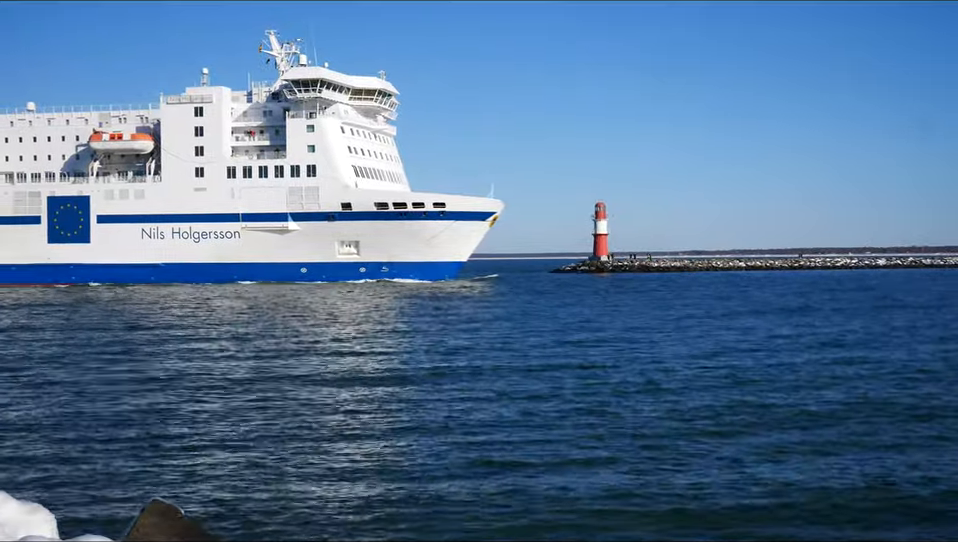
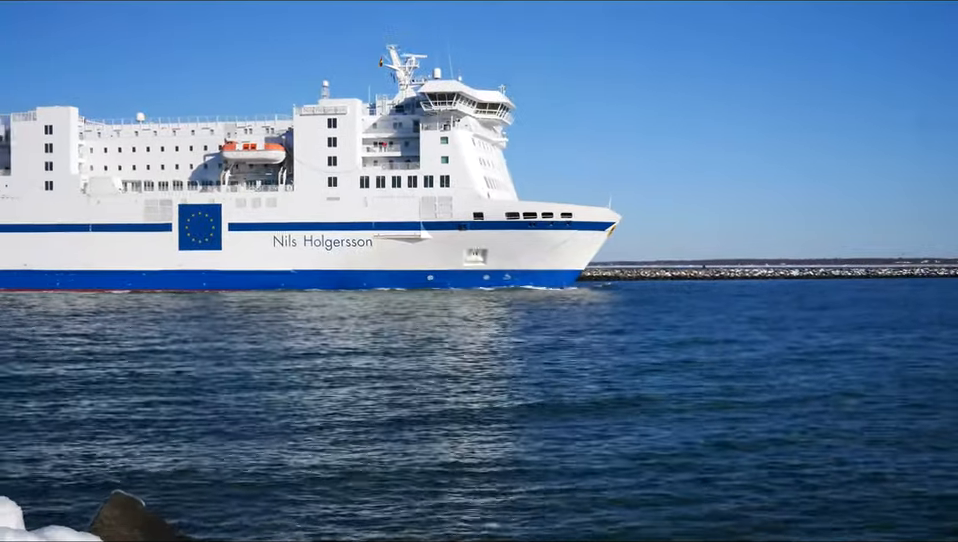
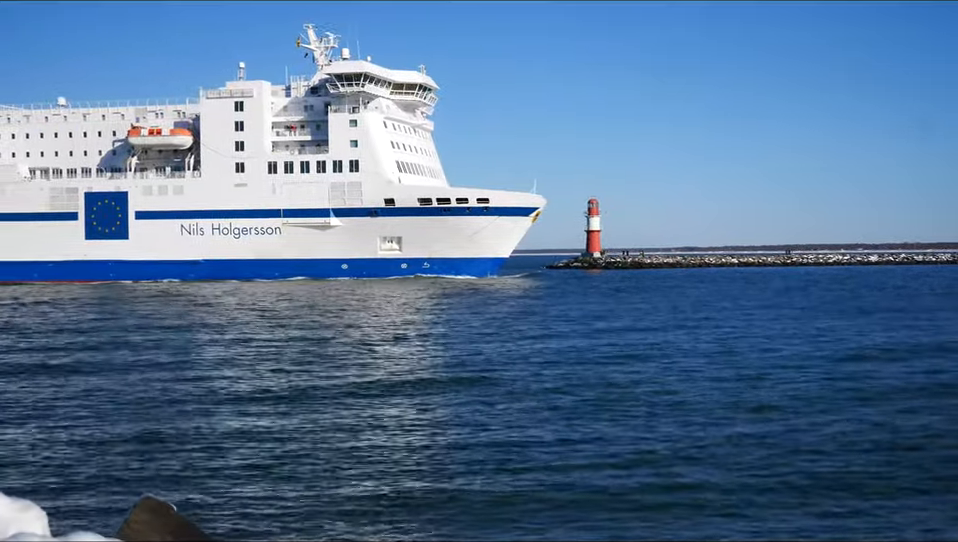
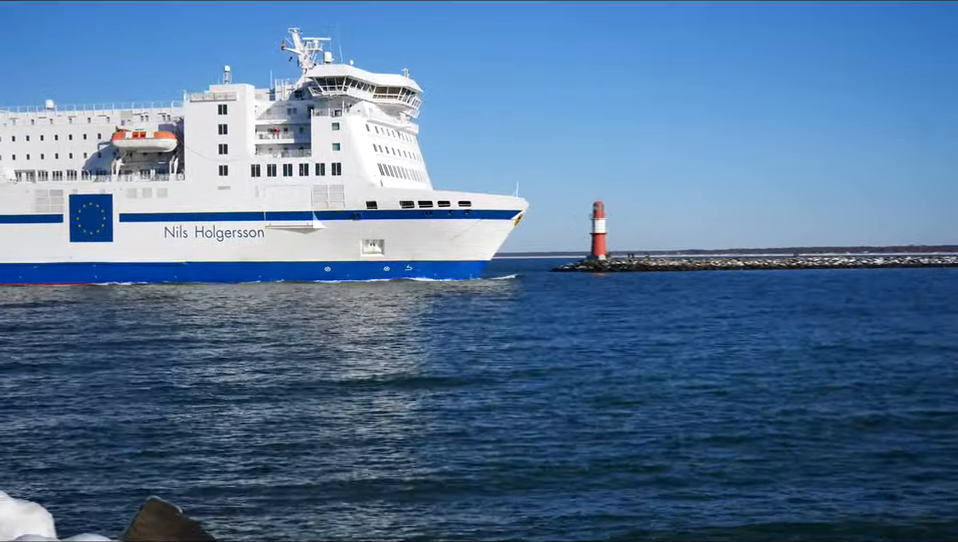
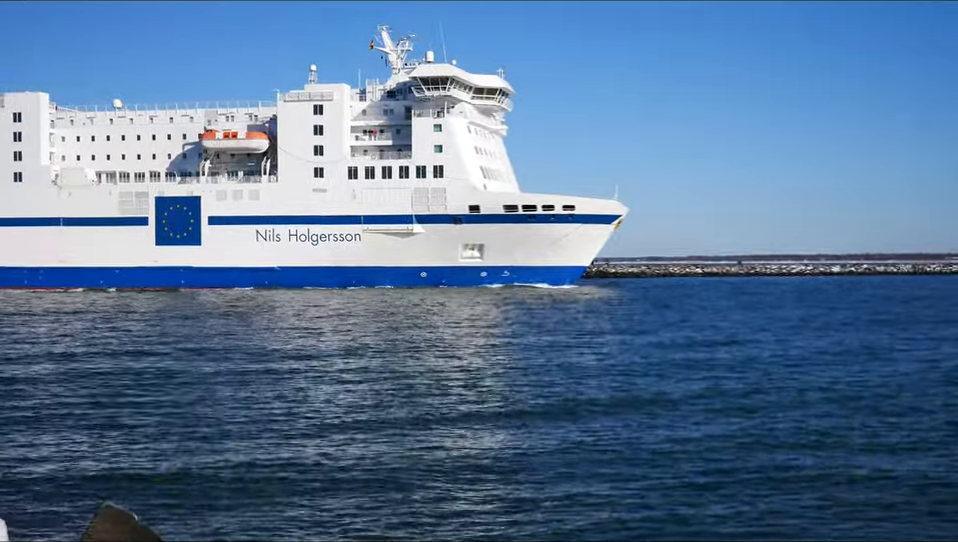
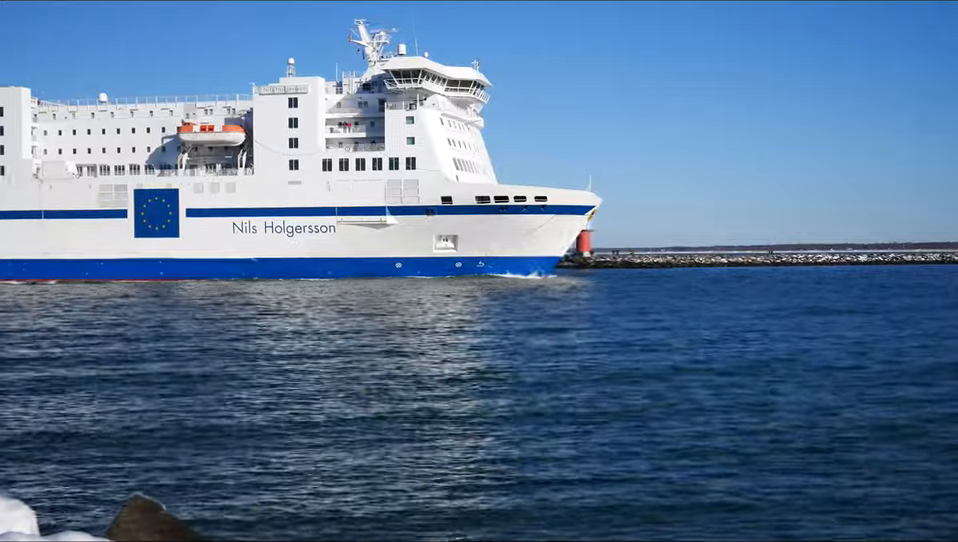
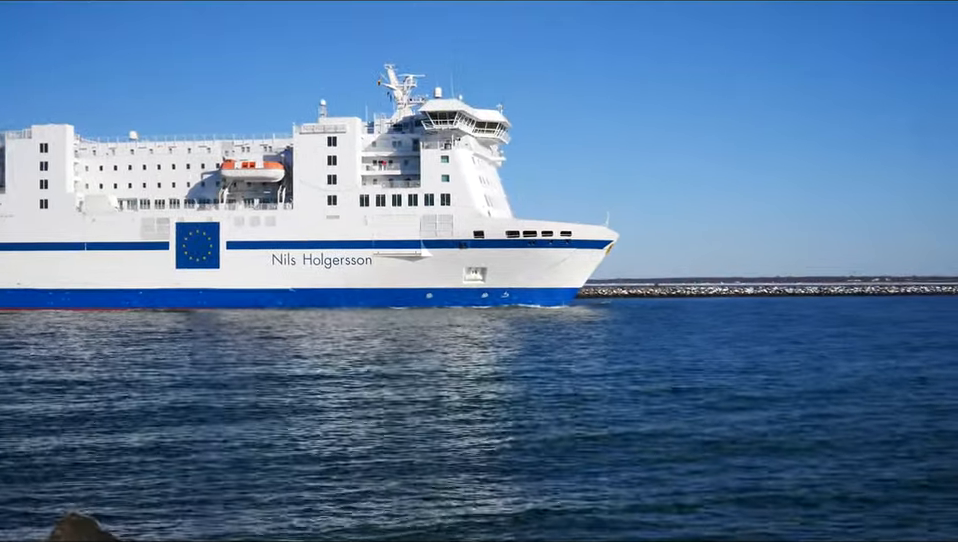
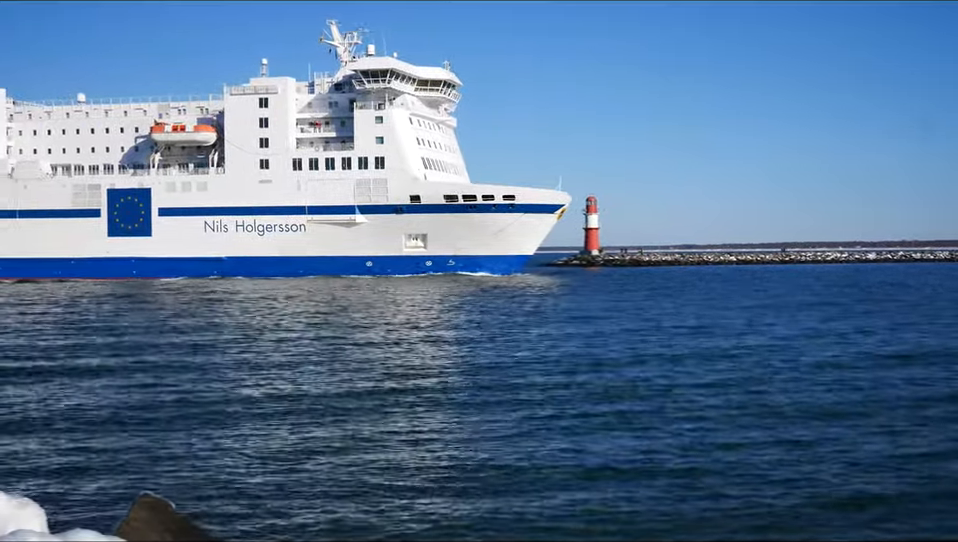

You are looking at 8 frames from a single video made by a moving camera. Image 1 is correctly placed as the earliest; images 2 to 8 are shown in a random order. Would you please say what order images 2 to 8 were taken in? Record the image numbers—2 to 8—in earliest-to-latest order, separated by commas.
4, 3, 8, 6, 5, 2, 7
